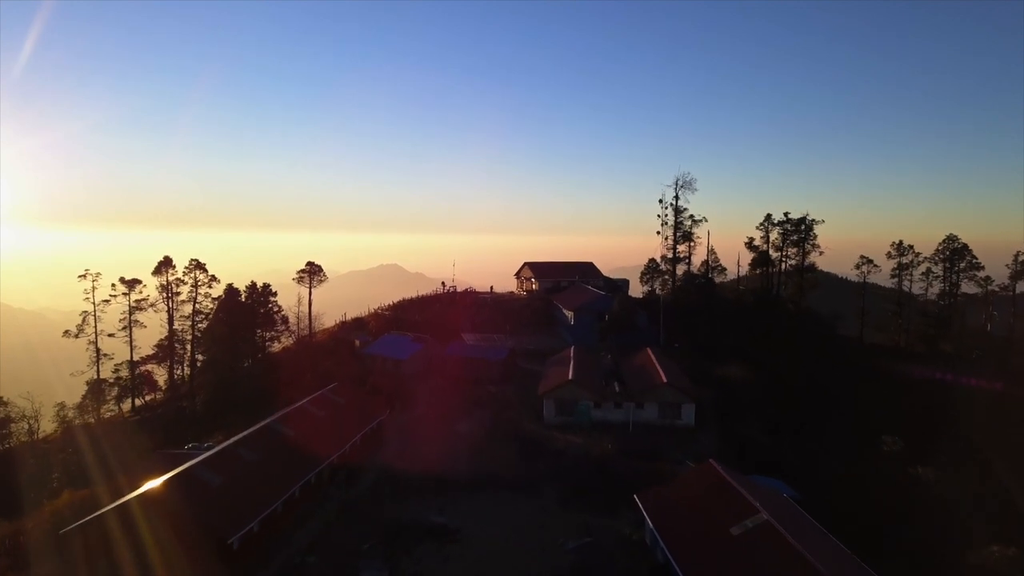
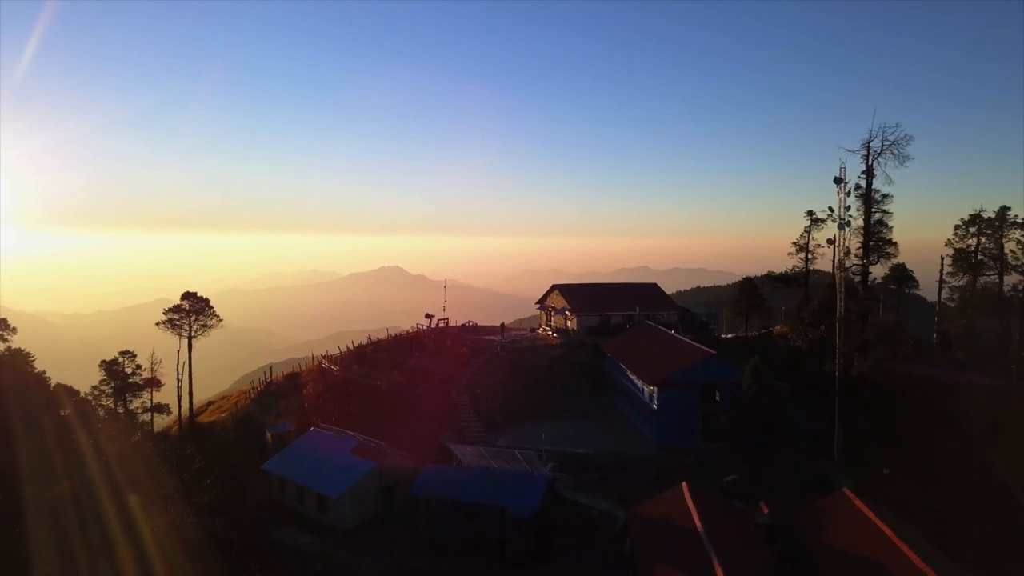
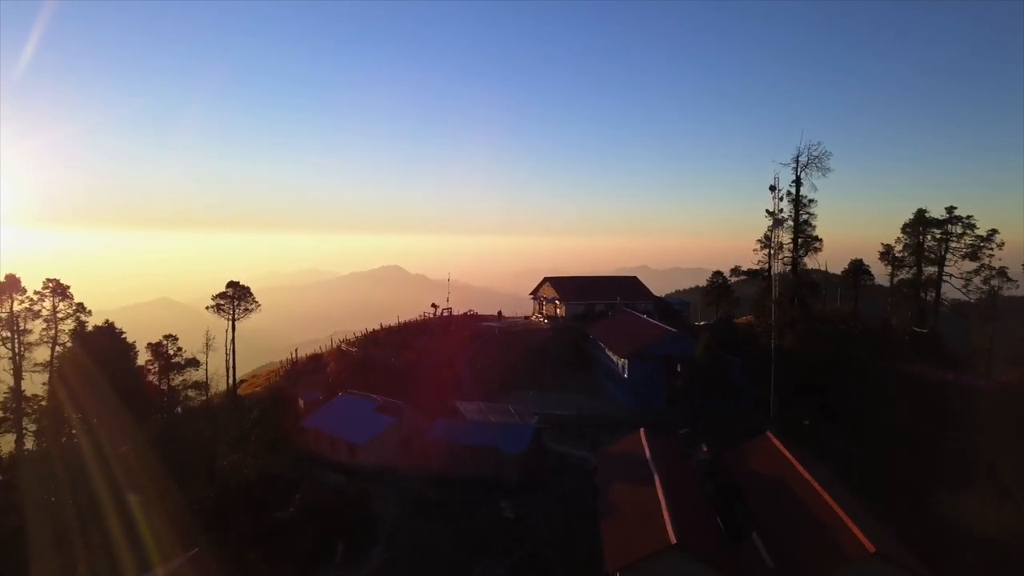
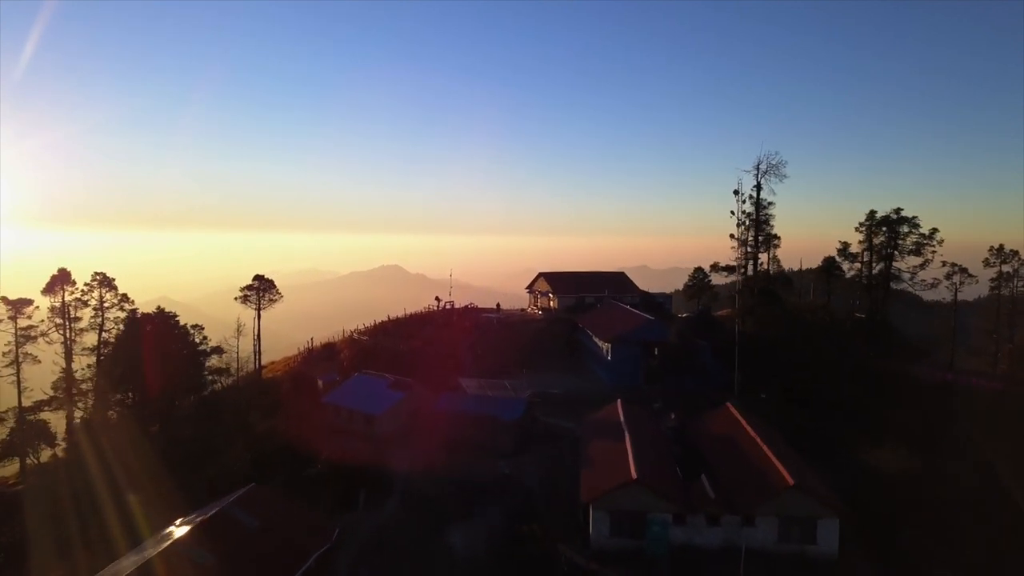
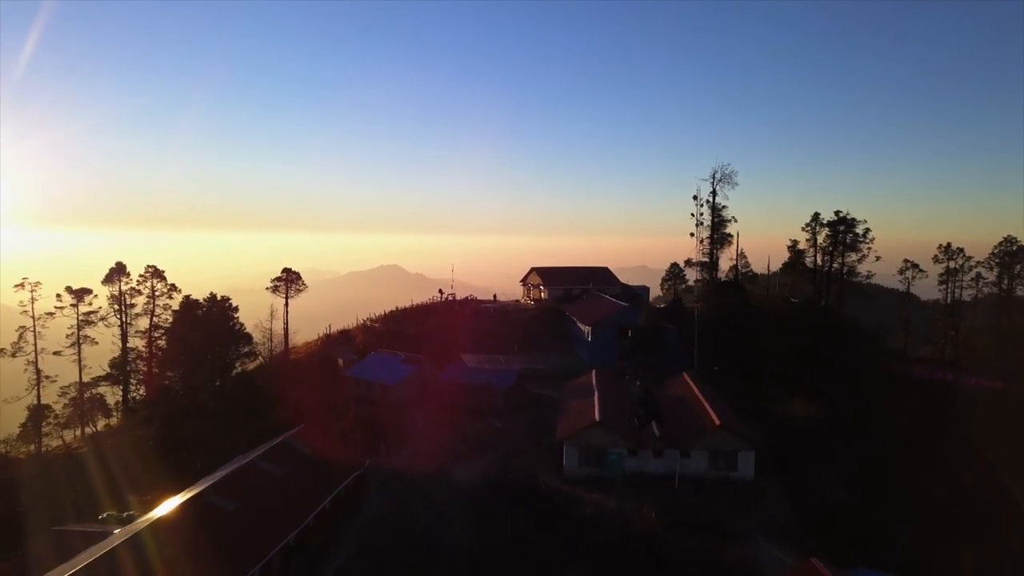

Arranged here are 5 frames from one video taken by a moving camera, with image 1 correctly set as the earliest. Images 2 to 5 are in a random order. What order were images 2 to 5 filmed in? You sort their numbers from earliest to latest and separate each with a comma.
5, 4, 3, 2
